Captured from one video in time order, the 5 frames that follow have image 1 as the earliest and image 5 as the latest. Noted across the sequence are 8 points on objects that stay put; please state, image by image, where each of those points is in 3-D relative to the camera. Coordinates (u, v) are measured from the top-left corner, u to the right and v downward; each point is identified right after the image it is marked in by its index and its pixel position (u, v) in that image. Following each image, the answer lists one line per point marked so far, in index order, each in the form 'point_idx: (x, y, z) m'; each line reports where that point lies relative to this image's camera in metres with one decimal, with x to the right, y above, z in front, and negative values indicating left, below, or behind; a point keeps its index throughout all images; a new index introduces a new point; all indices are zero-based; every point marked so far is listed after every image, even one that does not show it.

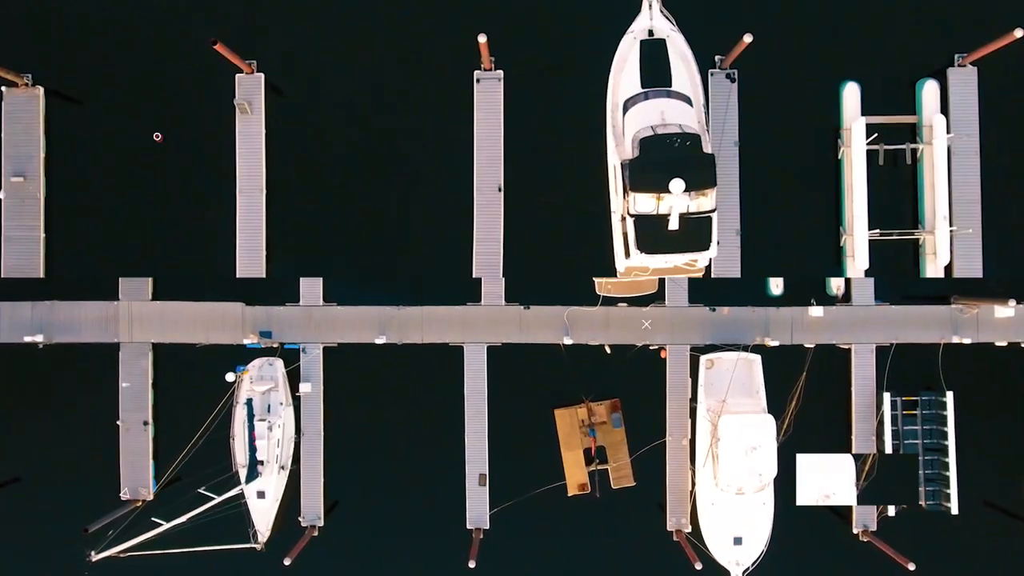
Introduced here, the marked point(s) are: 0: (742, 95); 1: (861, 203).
0: (+4.7, +3.9, +10.9) m
1: (+7.0, +1.7, +10.7) m
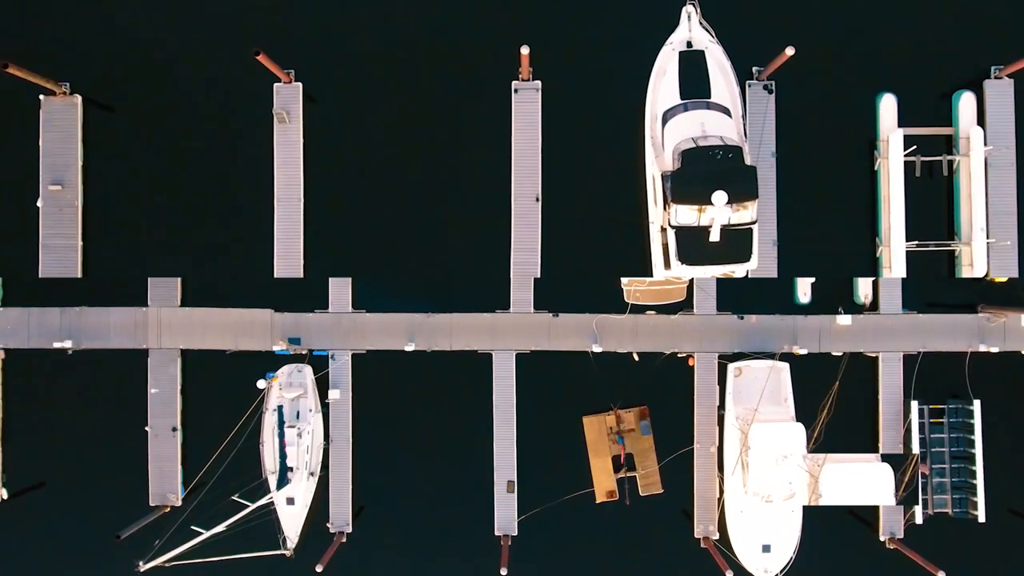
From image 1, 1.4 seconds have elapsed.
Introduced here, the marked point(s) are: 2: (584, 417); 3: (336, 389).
0: (+5.3, +3.8, +10.9) m
1: (+7.6, +1.5, +10.7) m
2: (+1.5, -2.6, +10.7) m
3: (-3.6, -2.0, +10.8) m
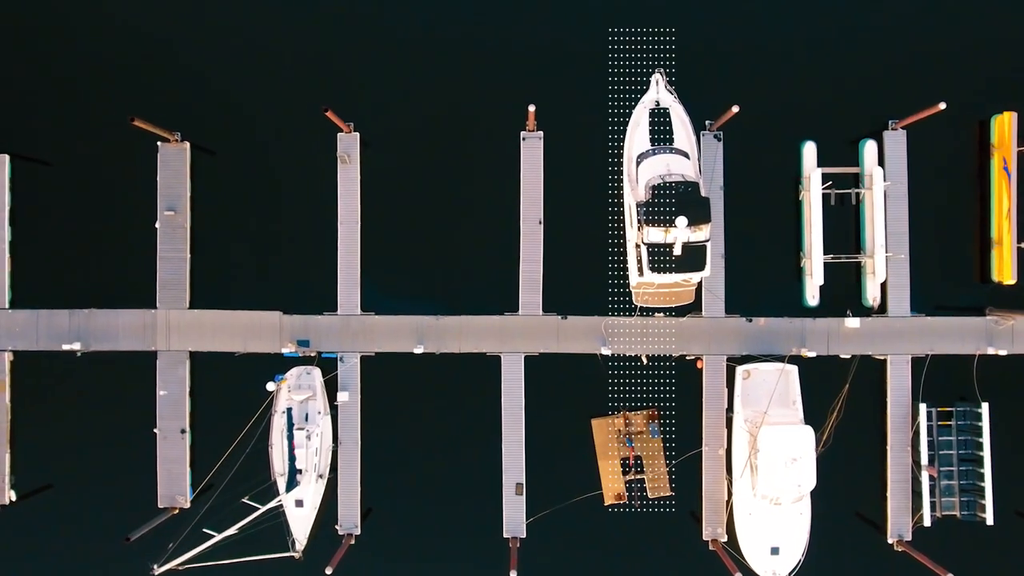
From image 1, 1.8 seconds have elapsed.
0: (+5.5, +3.7, +11.0) m
1: (+7.8, +1.5, +10.7) m
2: (+1.6, -2.6, +10.7) m
3: (-3.4, -2.1, +10.8) m
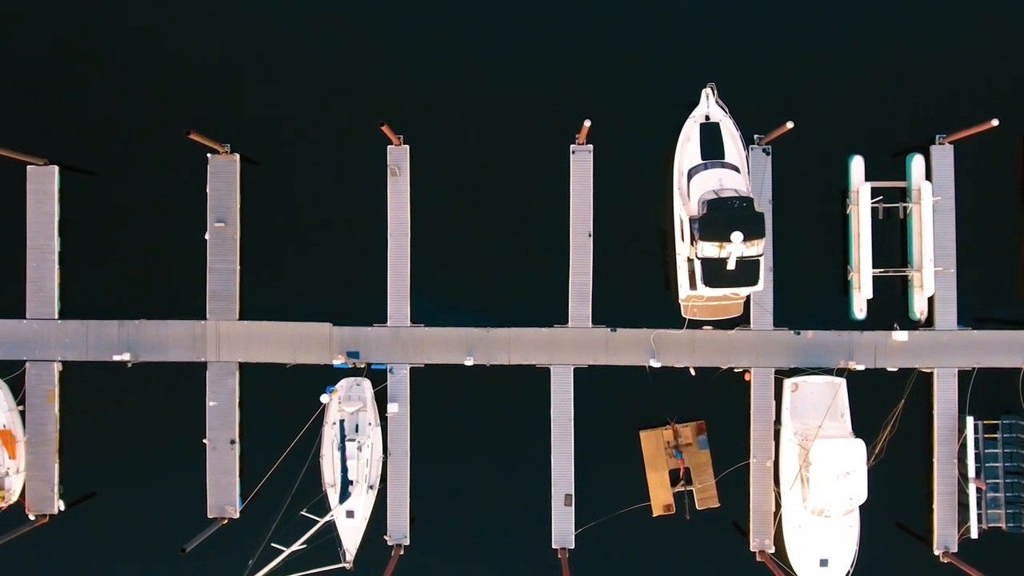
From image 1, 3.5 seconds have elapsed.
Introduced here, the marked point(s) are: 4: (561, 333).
0: (+6.5, +3.5, +11.0) m
1: (+8.8, +1.2, +10.8) m
2: (+2.6, -2.9, +10.8) m
3: (-2.4, -2.3, +10.8) m
4: (+1.0, -0.9, +10.8) m
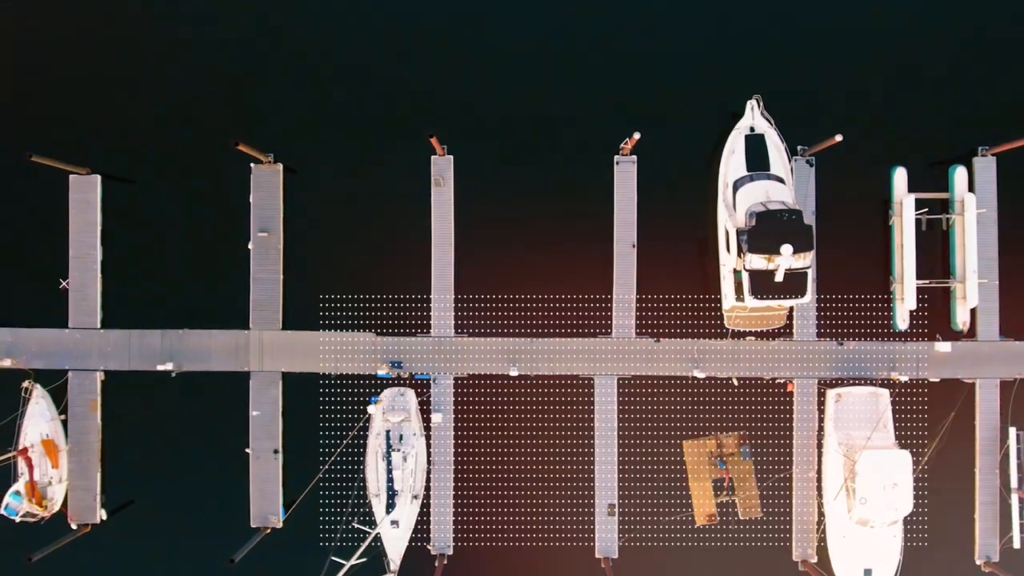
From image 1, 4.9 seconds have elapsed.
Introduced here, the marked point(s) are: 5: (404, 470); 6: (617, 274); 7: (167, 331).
0: (+7.4, +3.2, +11.1) m
1: (+9.7, +1.0, +10.9) m
2: (+3.5, -3.1, +10.8) m
3: (-1.5, -2.5, +10.9) m
4: (+1.9, -1.1, +10.8) m
5: (-2.1, -3.6, +10.5) m
6: (+2.1, +0.3, +10.9) m
7: (-7.1, -0.9, +11.0) m
